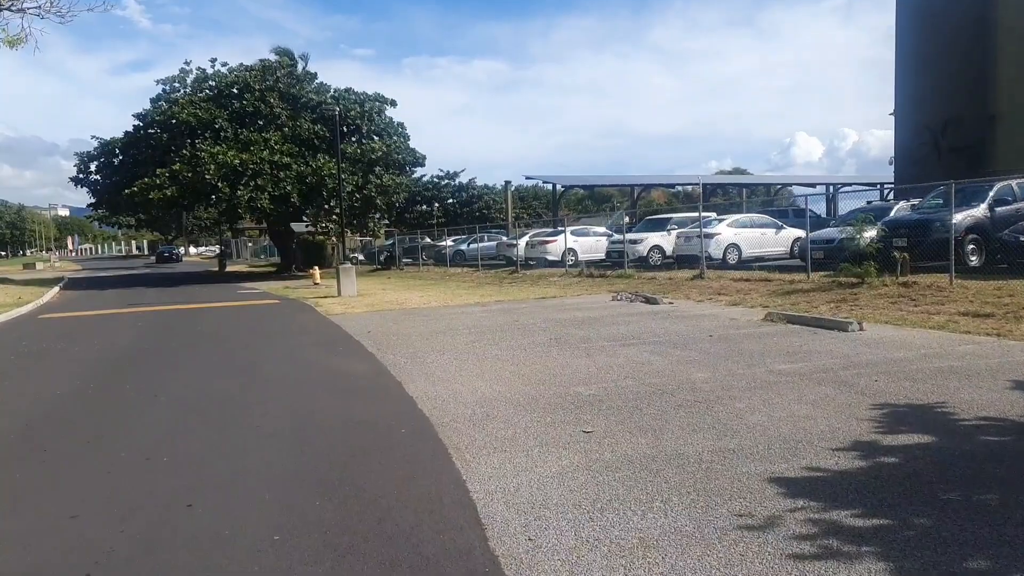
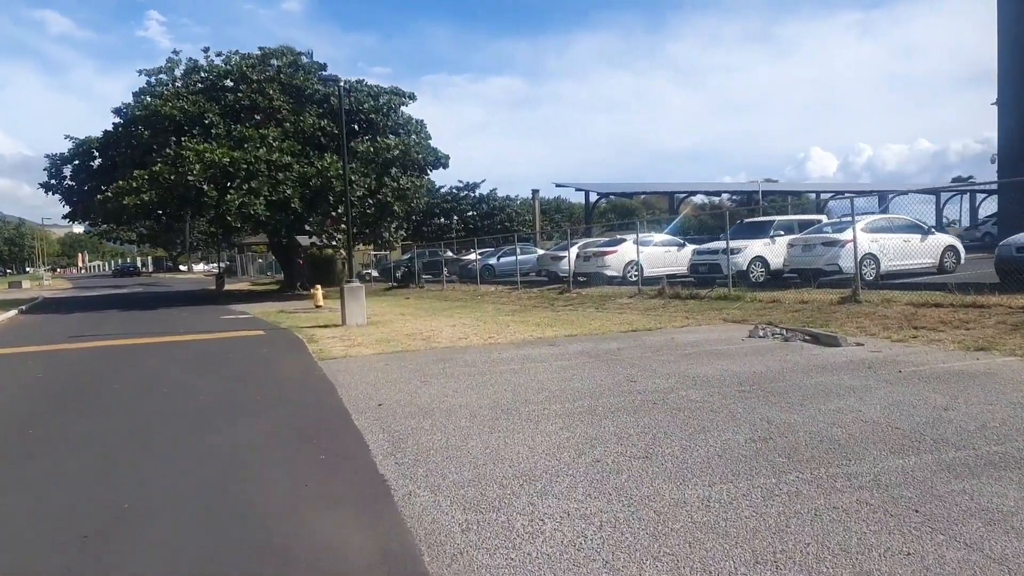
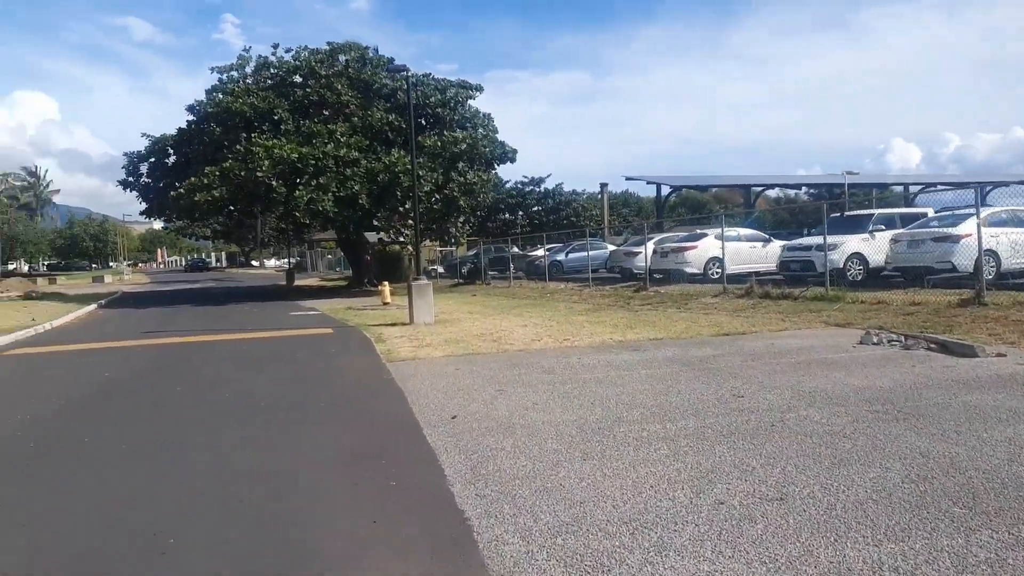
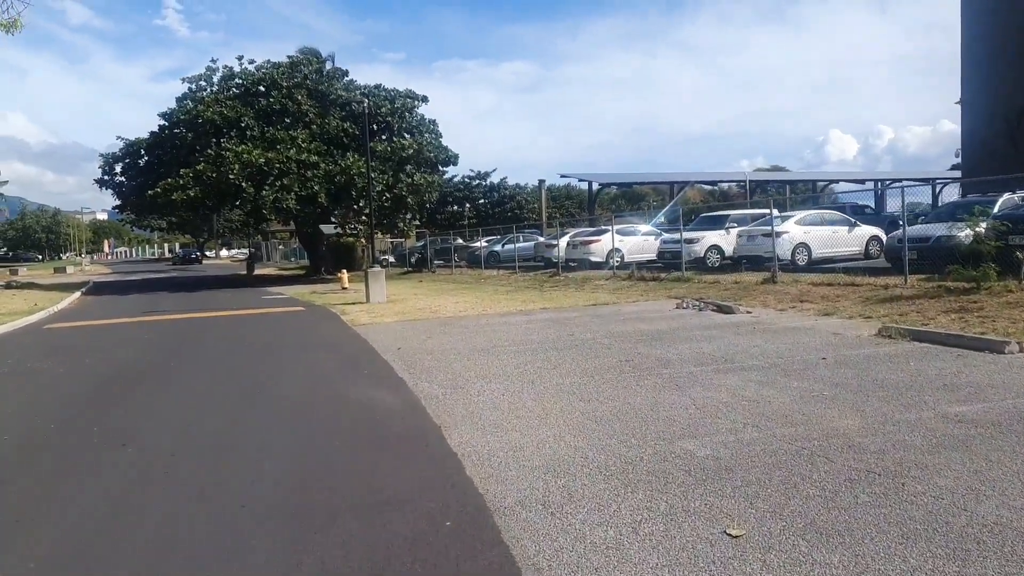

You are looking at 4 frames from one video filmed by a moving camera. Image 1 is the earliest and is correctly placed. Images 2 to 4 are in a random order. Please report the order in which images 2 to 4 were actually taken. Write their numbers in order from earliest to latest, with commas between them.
4, 2, 3
